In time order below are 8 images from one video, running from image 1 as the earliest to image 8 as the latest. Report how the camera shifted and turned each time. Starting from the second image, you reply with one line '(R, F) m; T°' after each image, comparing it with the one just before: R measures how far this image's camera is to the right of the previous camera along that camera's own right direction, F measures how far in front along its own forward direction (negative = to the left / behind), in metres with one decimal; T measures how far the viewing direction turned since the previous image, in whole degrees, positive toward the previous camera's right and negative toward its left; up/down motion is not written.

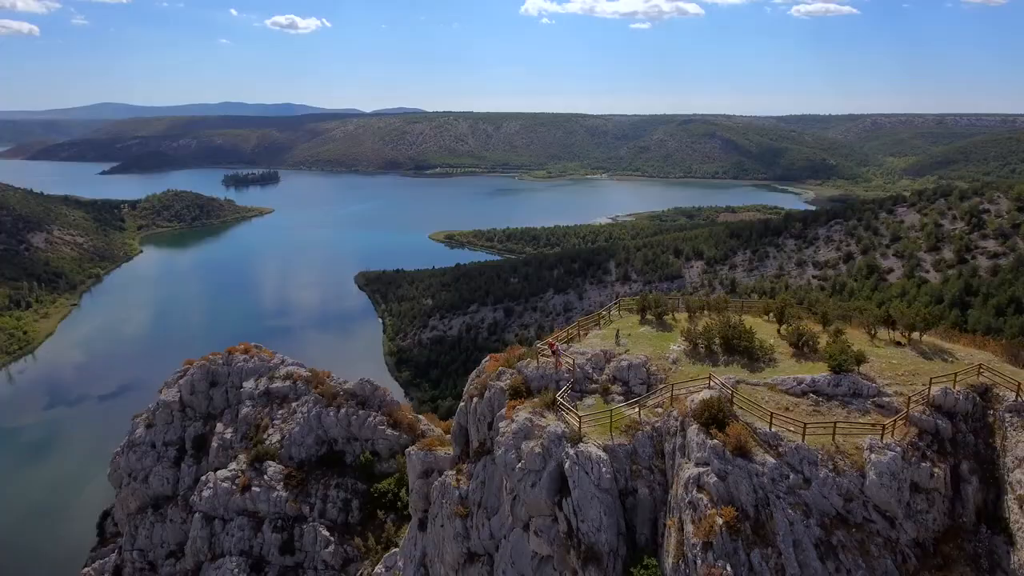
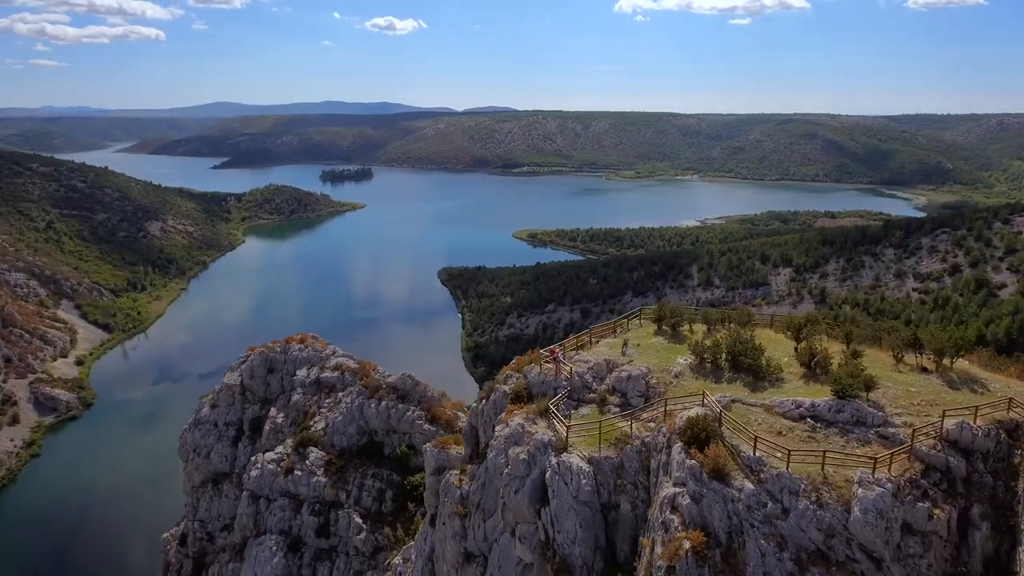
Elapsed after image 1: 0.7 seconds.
(+1.5, +0.1) m; -8°
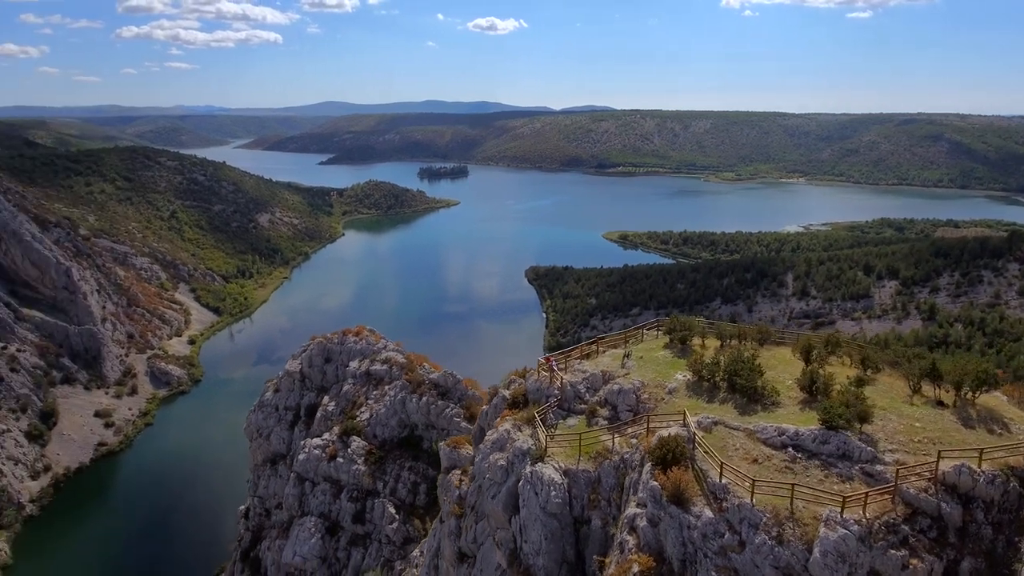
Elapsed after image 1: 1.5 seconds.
(+1.7, +0.1) m; -8°
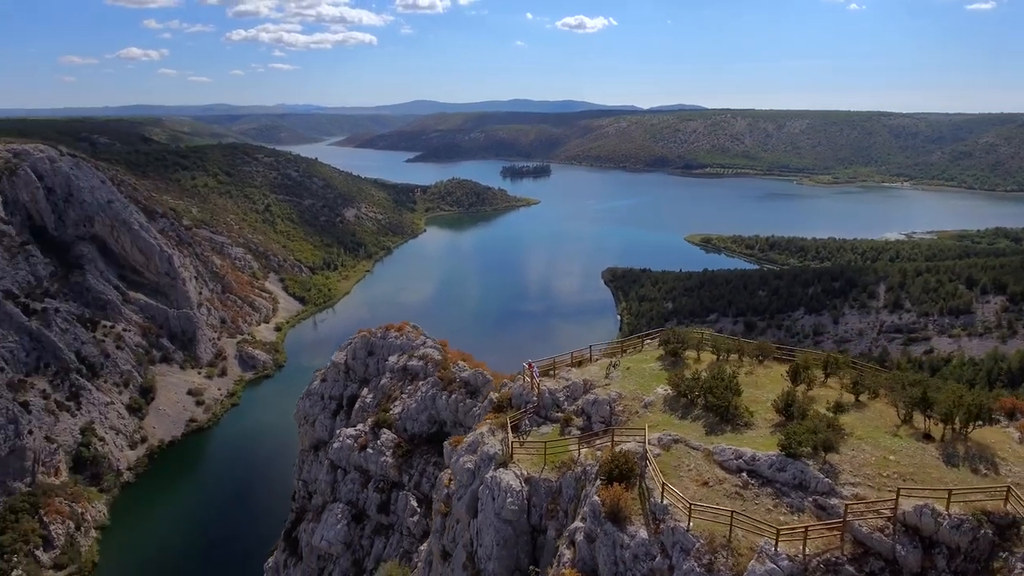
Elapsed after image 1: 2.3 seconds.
(+1.7, +0.1) m; -7°
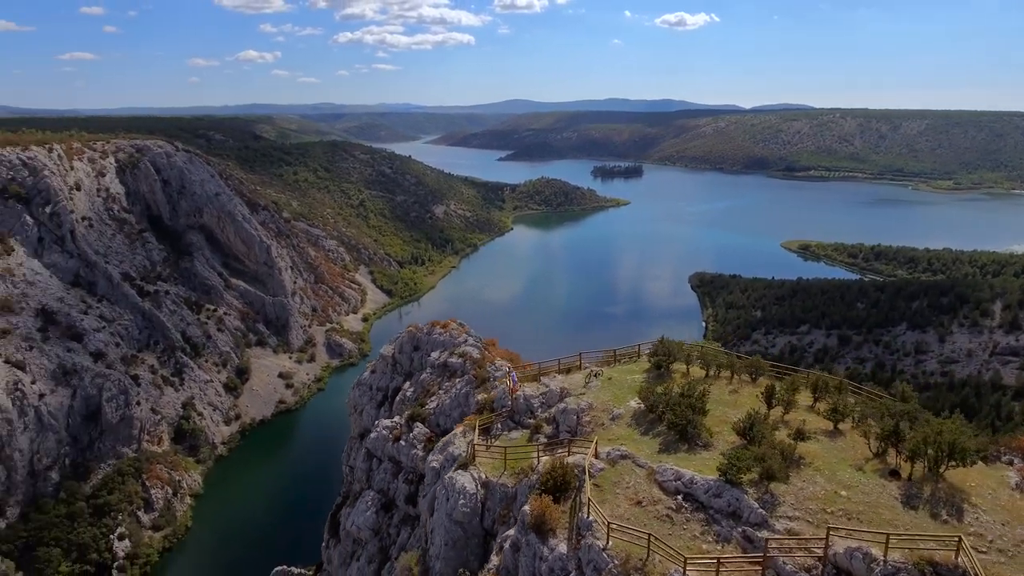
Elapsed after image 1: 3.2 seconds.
(+1.9, +0.1) m; -8°
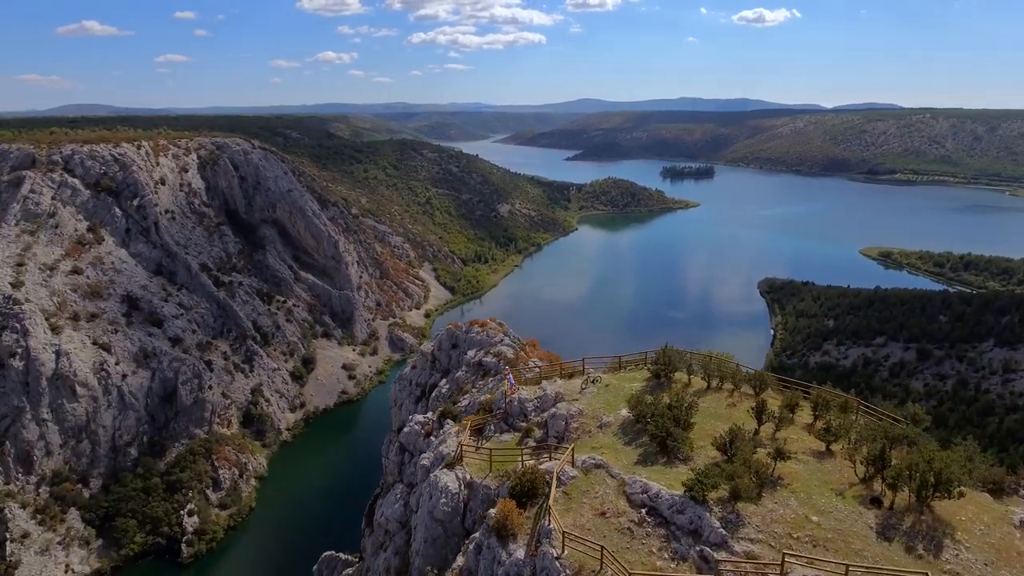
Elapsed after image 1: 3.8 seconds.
(+1.2, +0.1) m; -6°
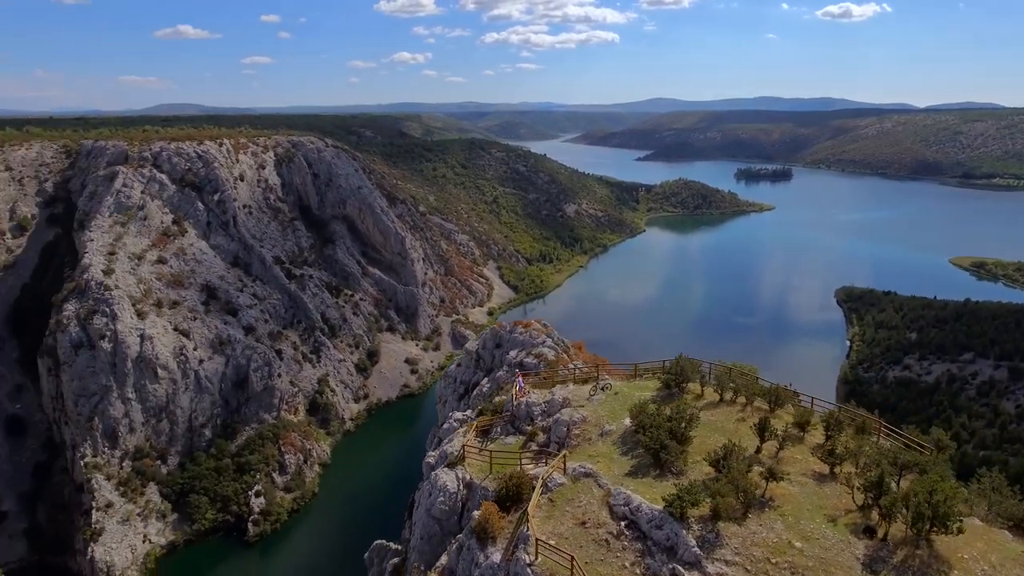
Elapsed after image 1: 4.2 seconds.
(+1.0, +0.1) m; -6°
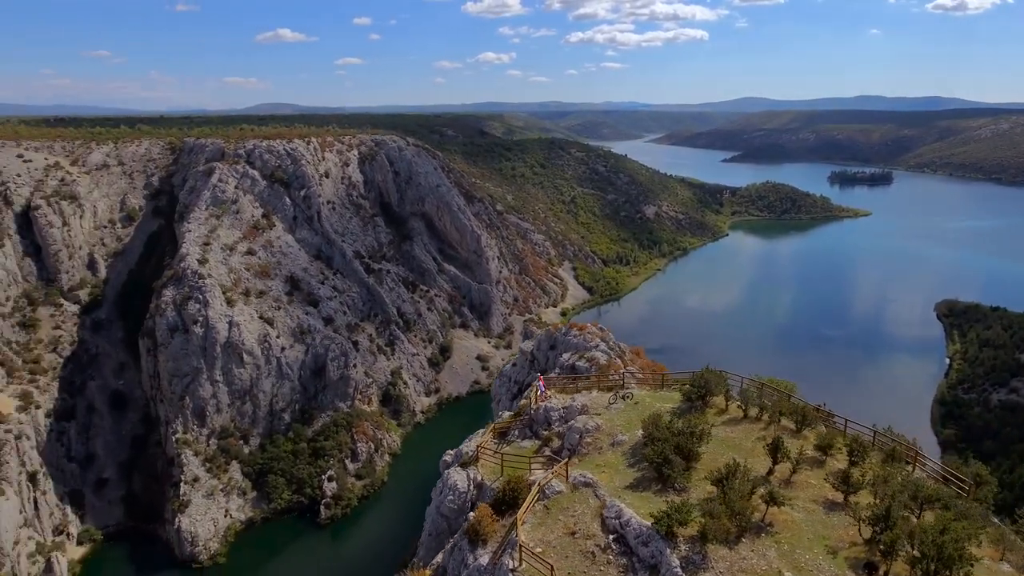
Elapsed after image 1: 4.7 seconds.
(+0.9, +0.1) m; -7°
